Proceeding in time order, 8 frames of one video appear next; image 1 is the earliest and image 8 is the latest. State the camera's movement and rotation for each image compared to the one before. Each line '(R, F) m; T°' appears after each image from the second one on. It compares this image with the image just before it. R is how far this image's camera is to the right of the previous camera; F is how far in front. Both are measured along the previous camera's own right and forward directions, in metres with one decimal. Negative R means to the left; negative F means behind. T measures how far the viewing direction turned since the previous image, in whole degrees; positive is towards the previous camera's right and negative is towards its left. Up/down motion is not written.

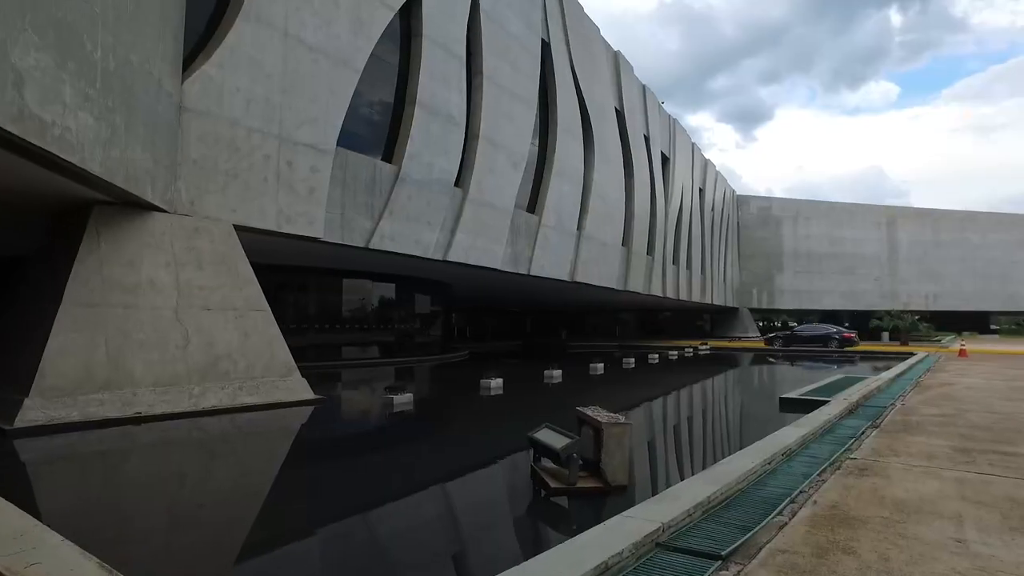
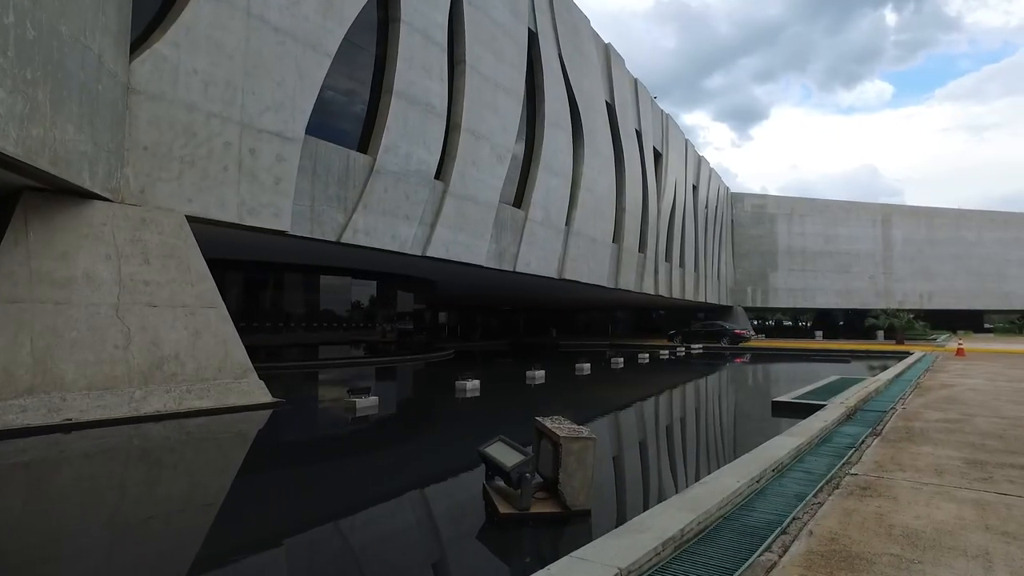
(+0.2, +0.5) m; 0°
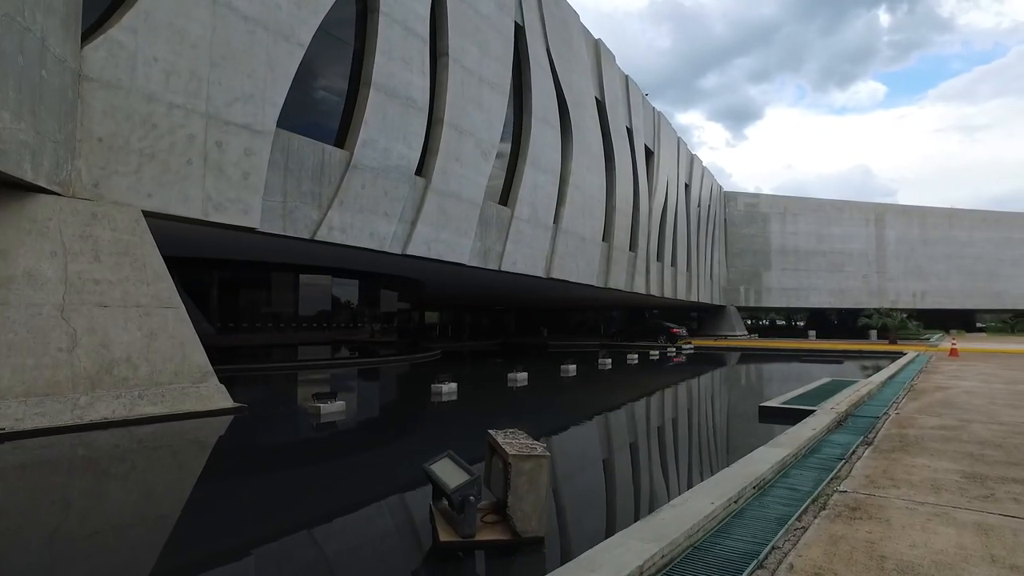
(+0.1, +0.3) m; 0°
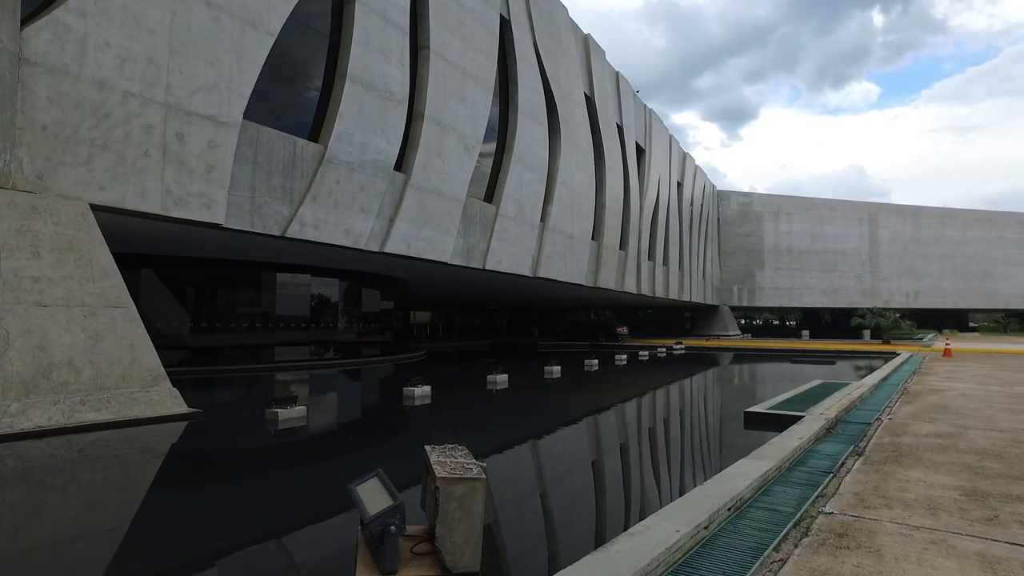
(+0.2, +0.4) m; 0°
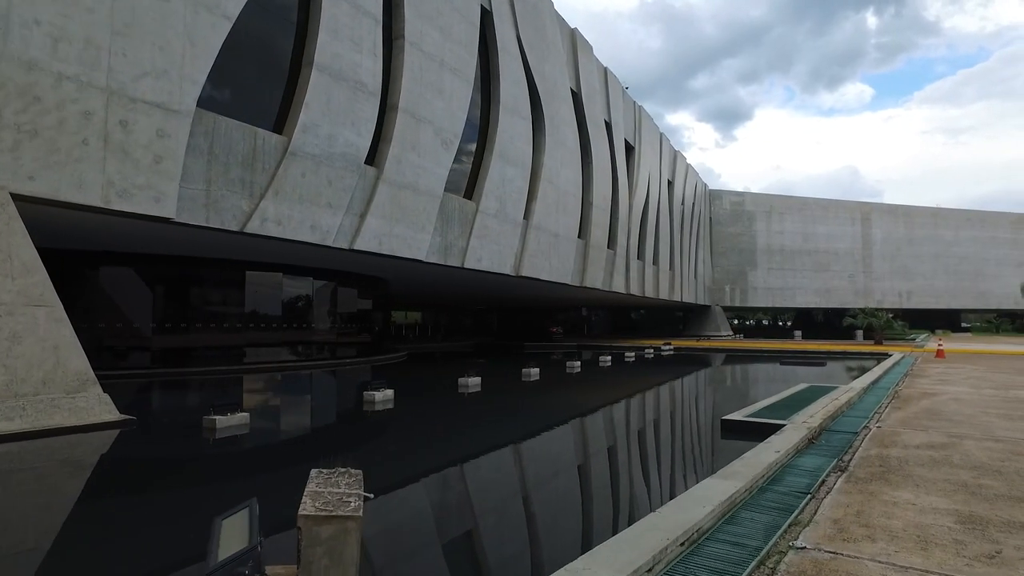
(+0.2, +0.5) m; 0°
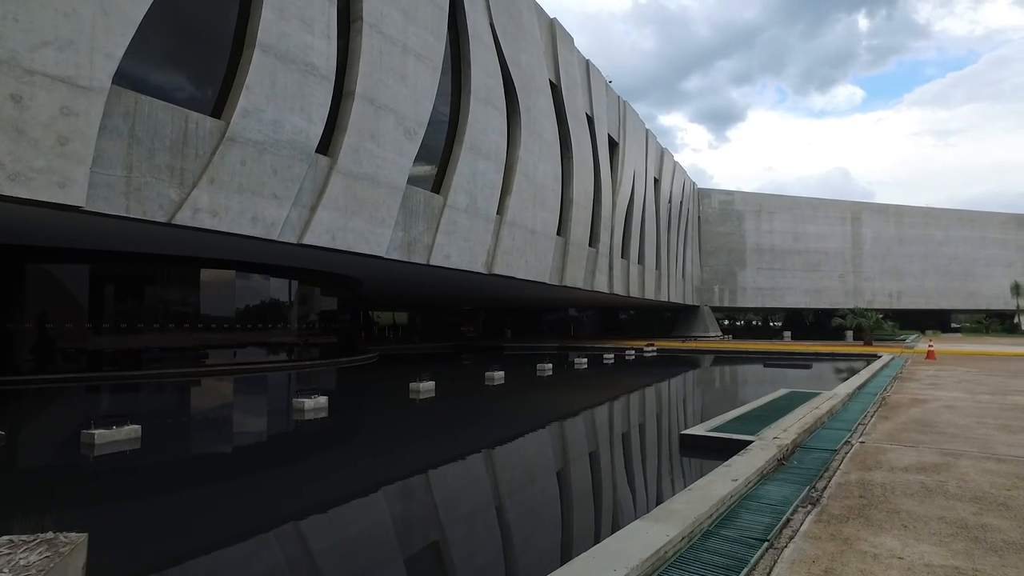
(+0.4, +0.7) m; +1°
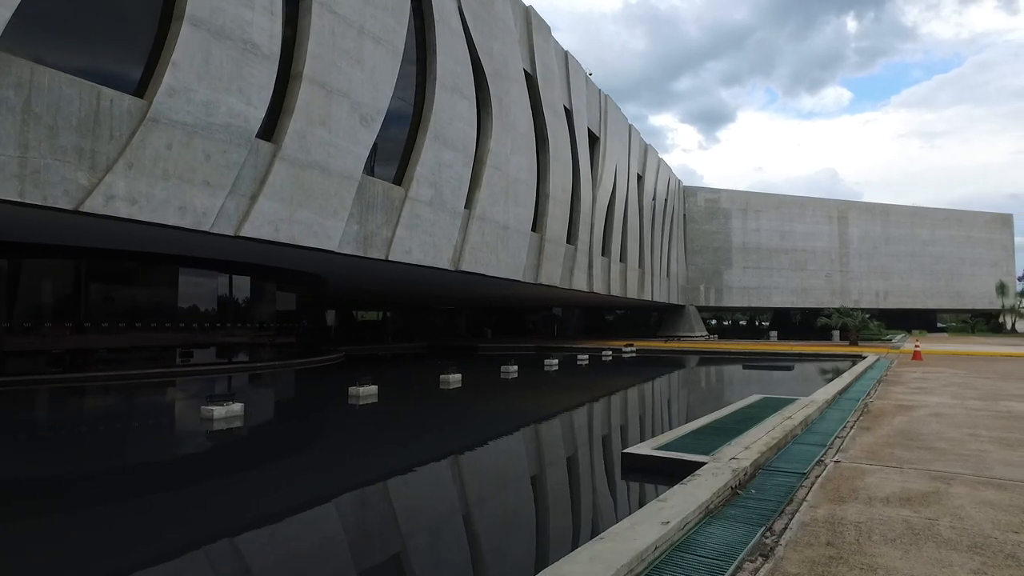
(+0.4, +0.7) m; +1°
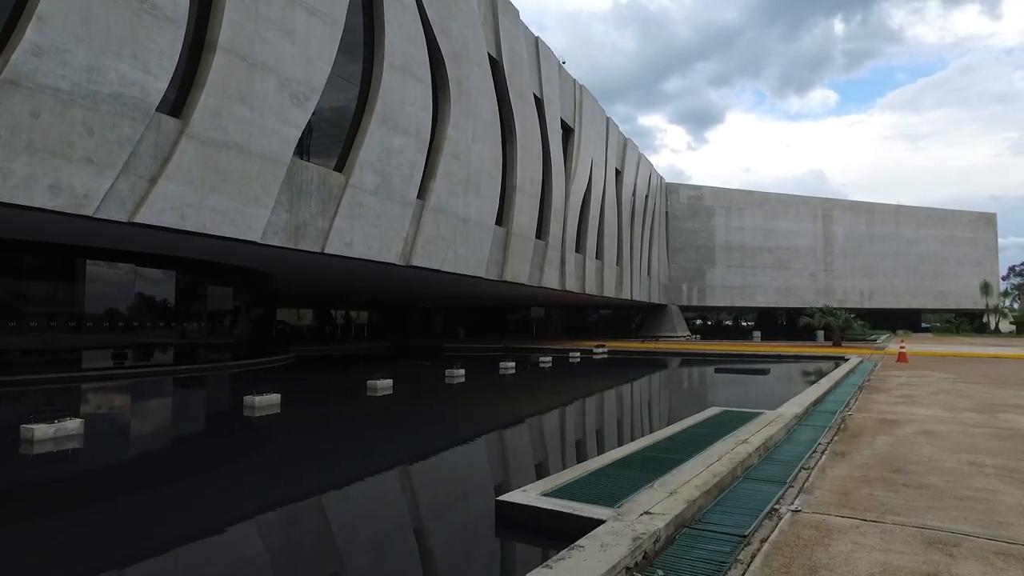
(+0.5, +1.1) m; +1°
